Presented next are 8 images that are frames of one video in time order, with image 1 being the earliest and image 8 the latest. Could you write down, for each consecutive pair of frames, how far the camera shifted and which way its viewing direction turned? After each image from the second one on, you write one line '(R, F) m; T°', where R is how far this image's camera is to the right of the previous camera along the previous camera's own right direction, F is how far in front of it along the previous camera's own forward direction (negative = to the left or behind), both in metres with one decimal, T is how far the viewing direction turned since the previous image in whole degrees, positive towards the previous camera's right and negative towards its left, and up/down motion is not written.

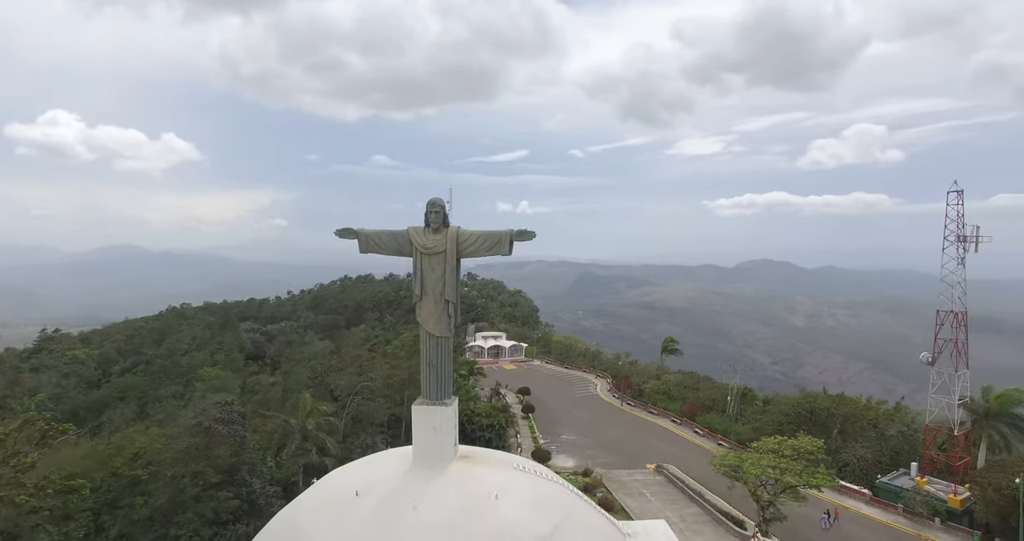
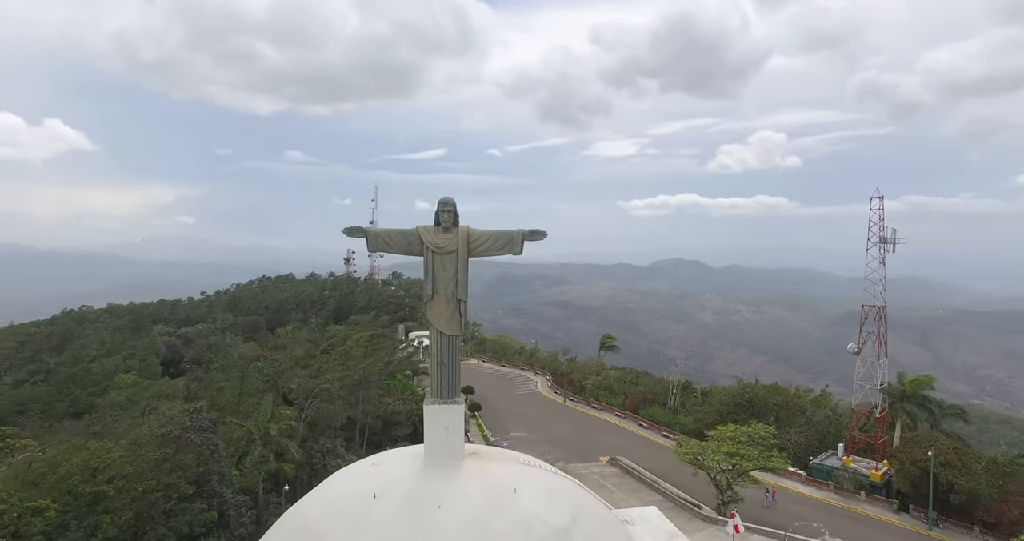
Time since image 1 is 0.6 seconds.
(-1.2, -0.1) m; +8°
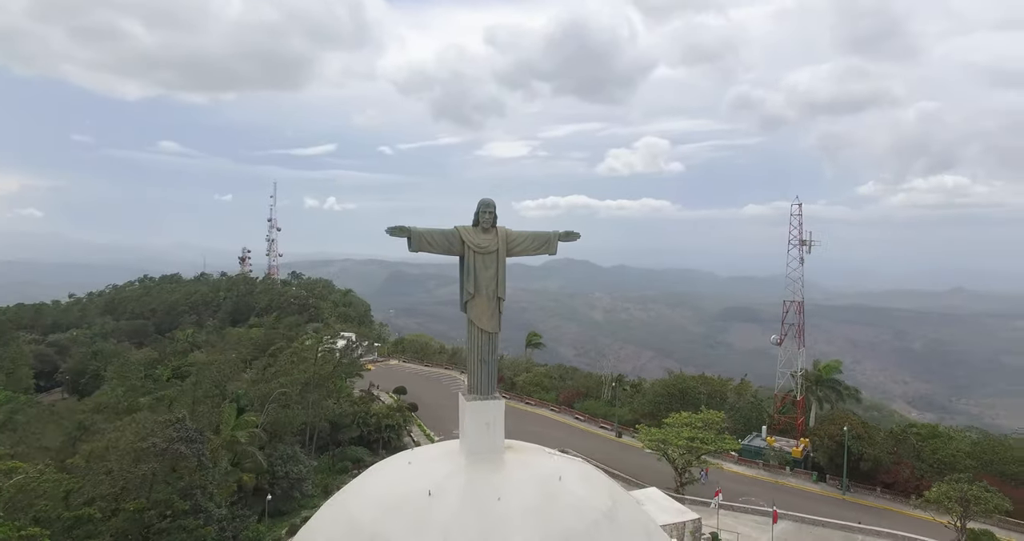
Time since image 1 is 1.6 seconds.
(-2.0, -0.1) m; +10°
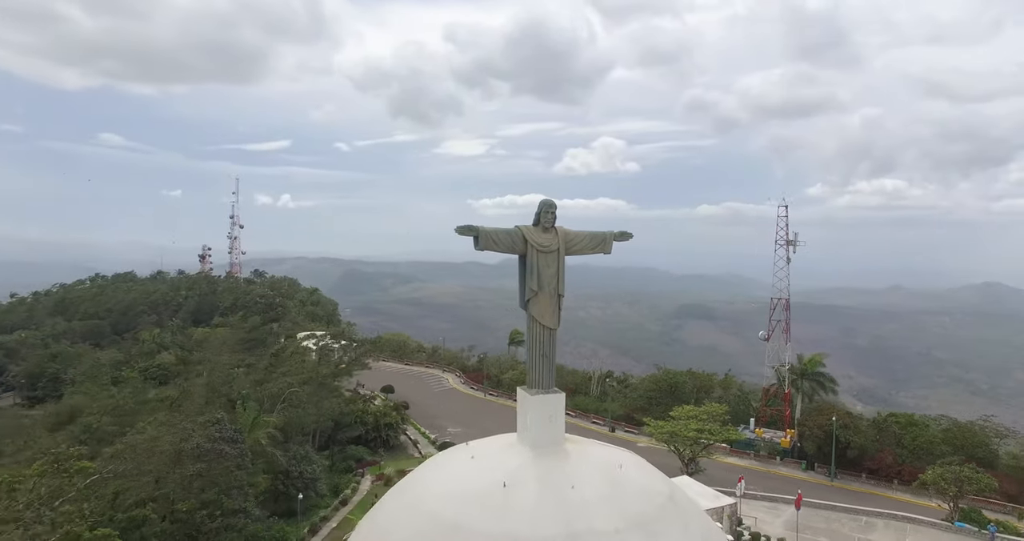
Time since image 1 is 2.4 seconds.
(-1.5, -0.2) m; +4°
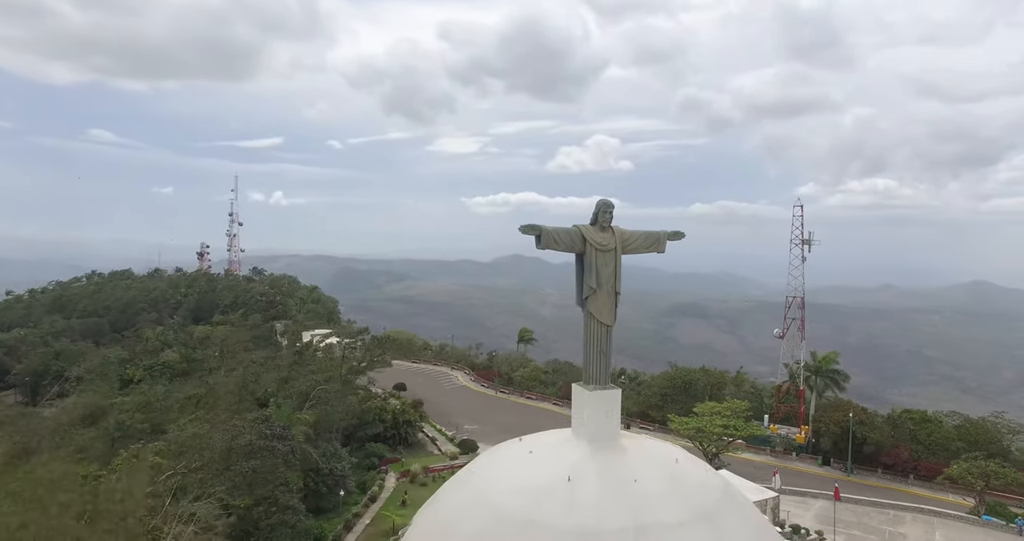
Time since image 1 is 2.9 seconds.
(-1.0, -0.2) m; +1°
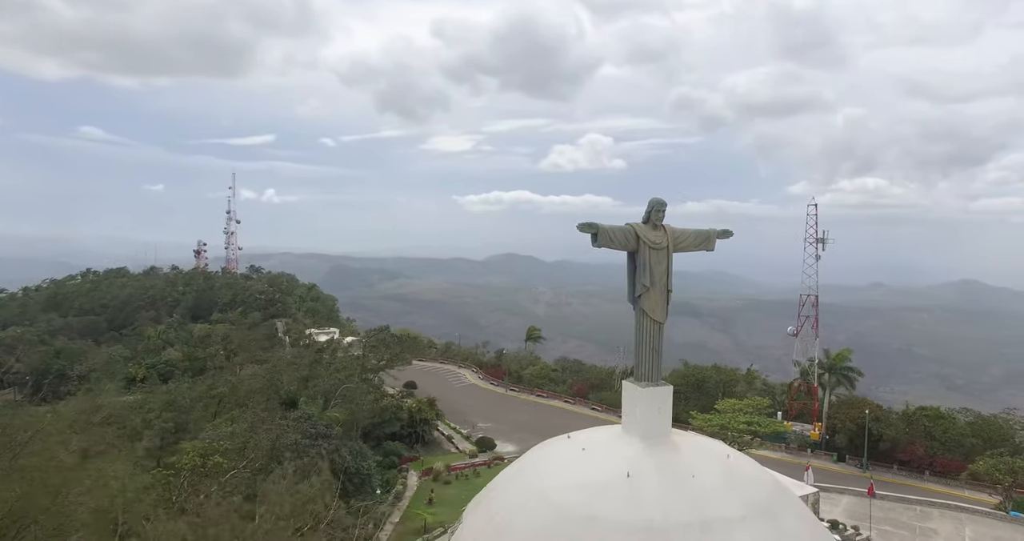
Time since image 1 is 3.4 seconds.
(-0.9, 0.0) m; +1°
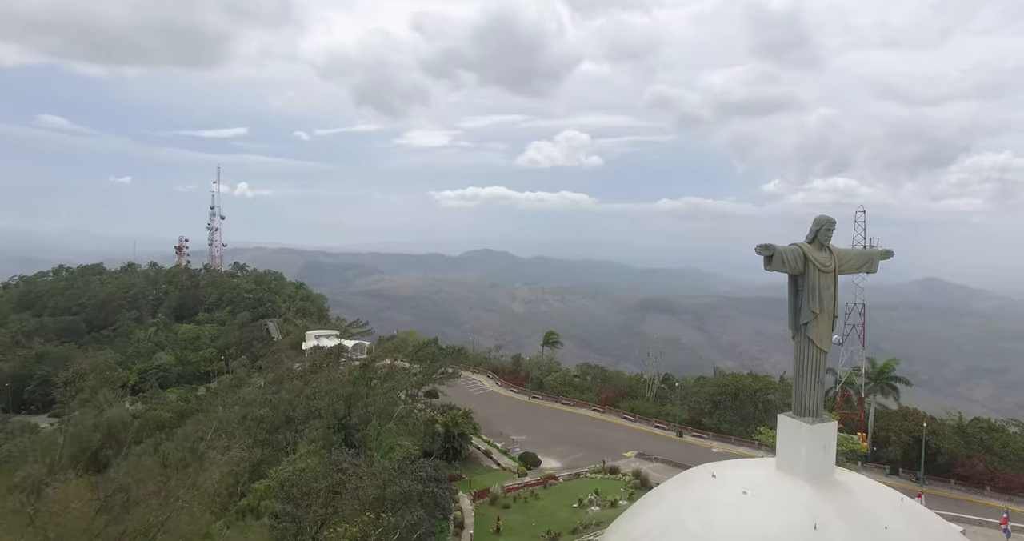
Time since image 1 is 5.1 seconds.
(-2.4, +1.0) m; +2°
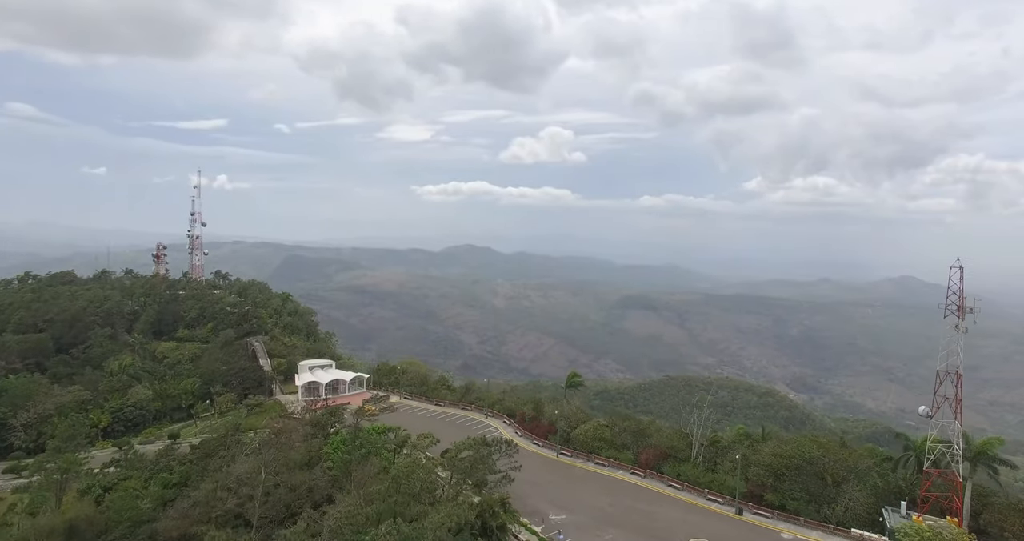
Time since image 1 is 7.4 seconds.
(-2.1, +3.3) m; +2°
